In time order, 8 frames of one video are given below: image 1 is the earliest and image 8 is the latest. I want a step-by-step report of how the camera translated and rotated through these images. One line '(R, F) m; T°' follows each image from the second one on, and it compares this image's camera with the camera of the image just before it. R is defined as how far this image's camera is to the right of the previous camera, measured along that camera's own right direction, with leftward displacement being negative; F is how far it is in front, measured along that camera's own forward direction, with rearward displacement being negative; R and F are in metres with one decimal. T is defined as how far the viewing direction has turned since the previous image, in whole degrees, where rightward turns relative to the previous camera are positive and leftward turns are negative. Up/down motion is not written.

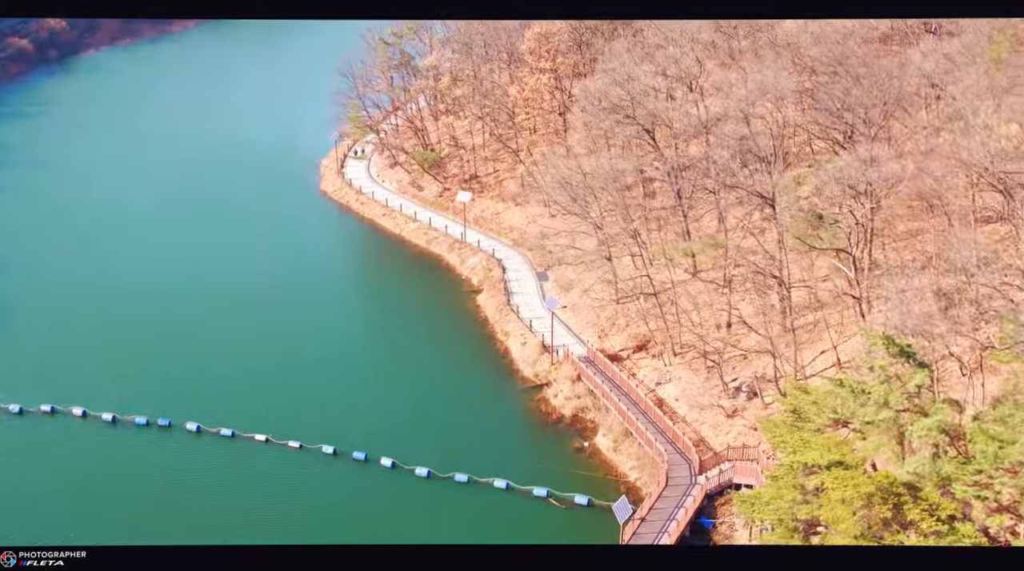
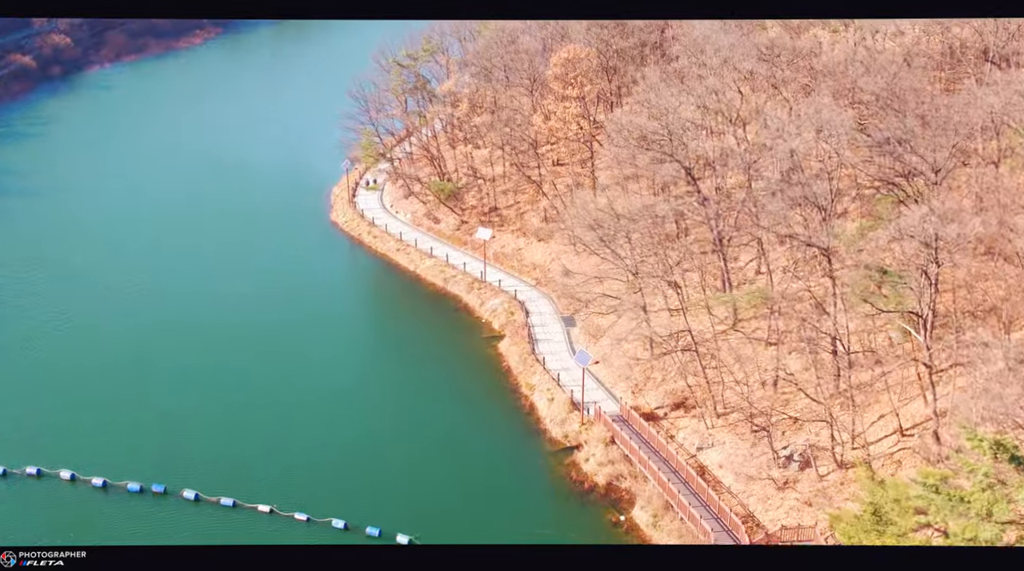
(-0.4, +2.6) m; 0°
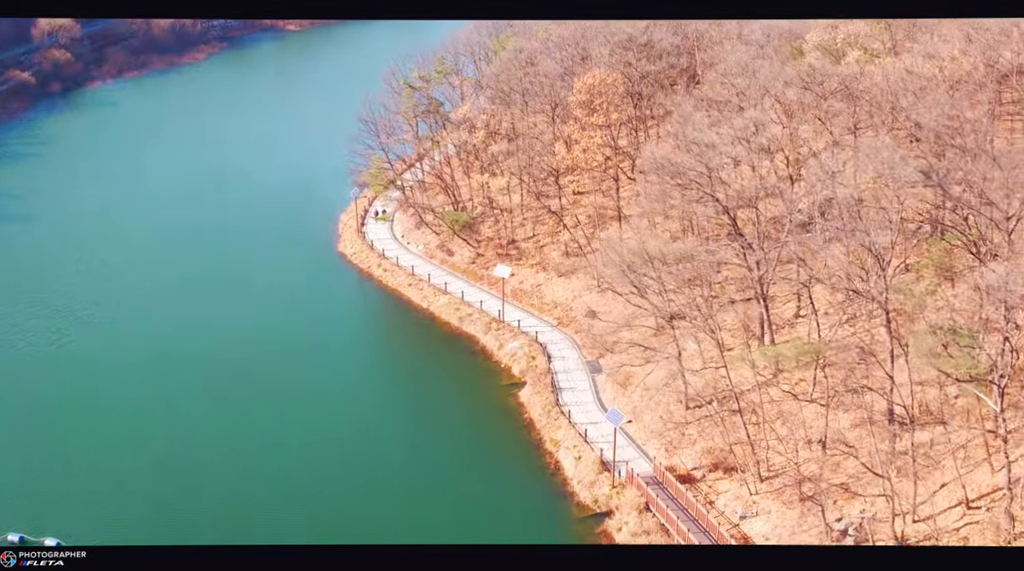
(-0.4, +2.4) m; 0°
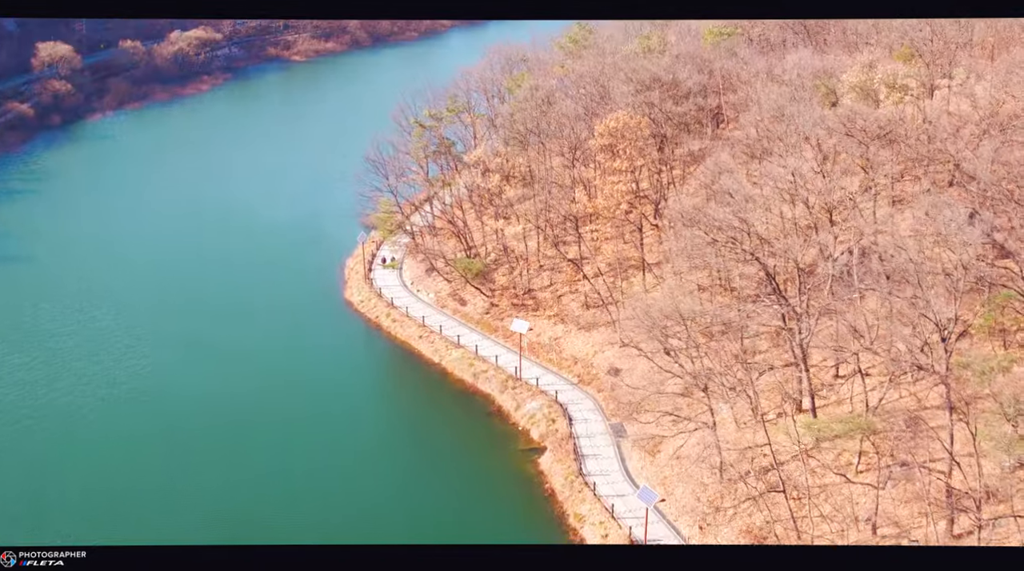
(-0.4, +2.1) m; 0°
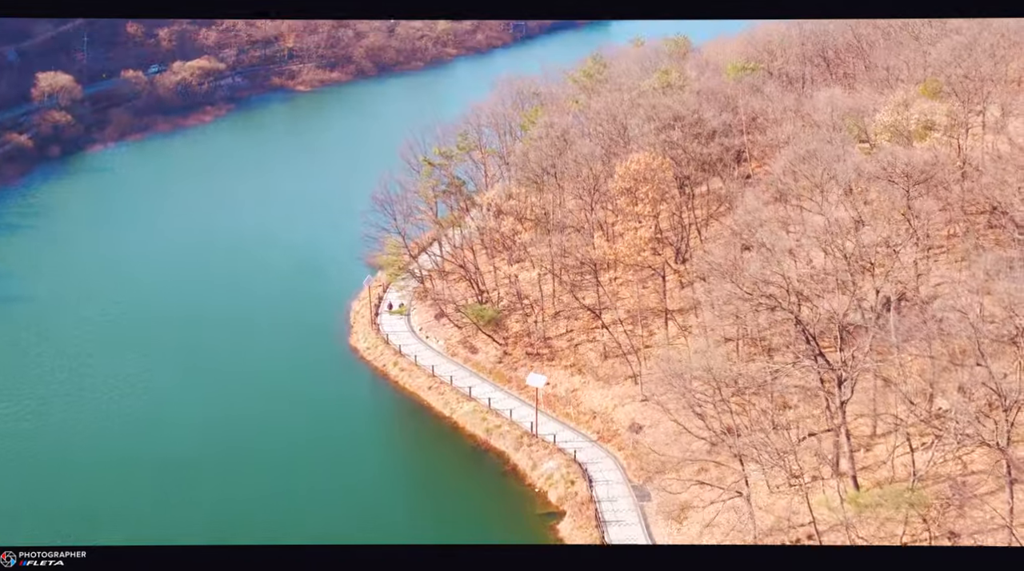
(-0.3, +1.9) m; 0°
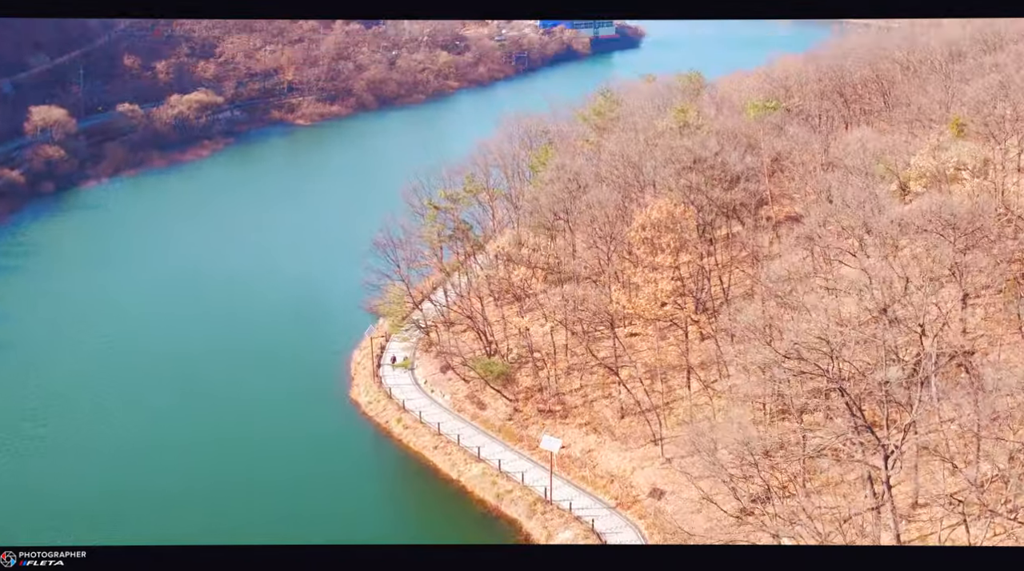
(-0.3, +2.0) m; 0°
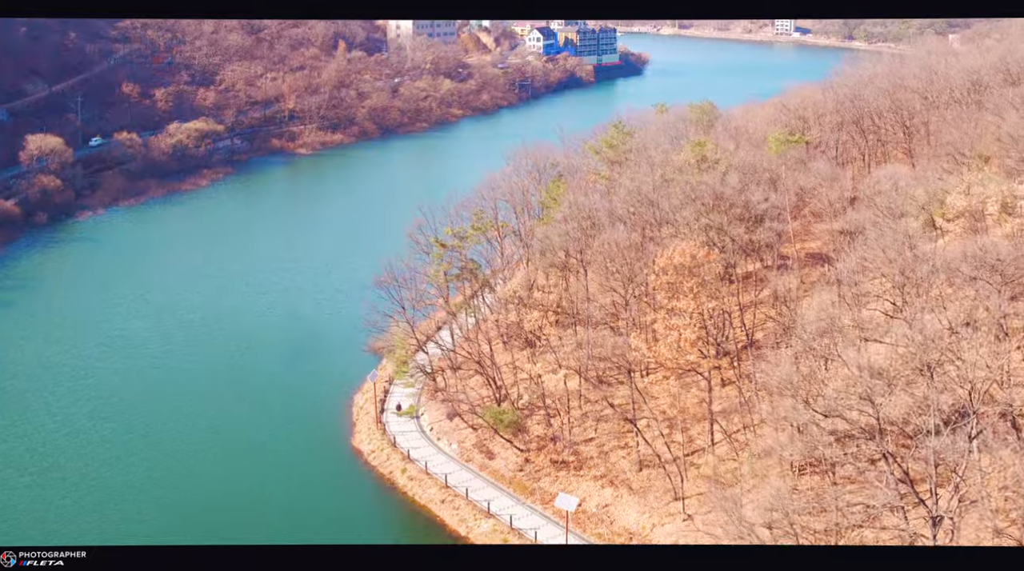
(-0.3, +1.8) m; 0°
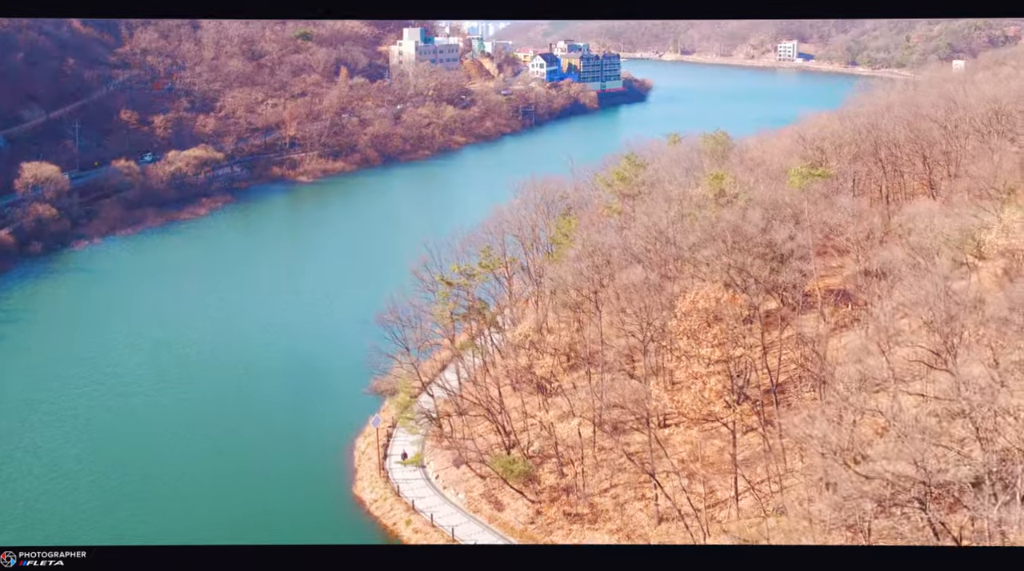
(-0.2, +1.7) m; 0°
